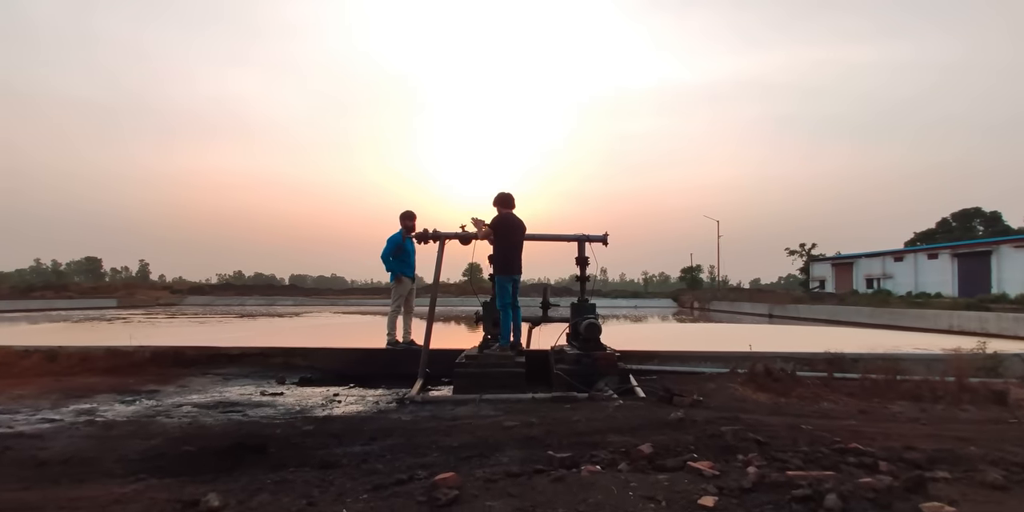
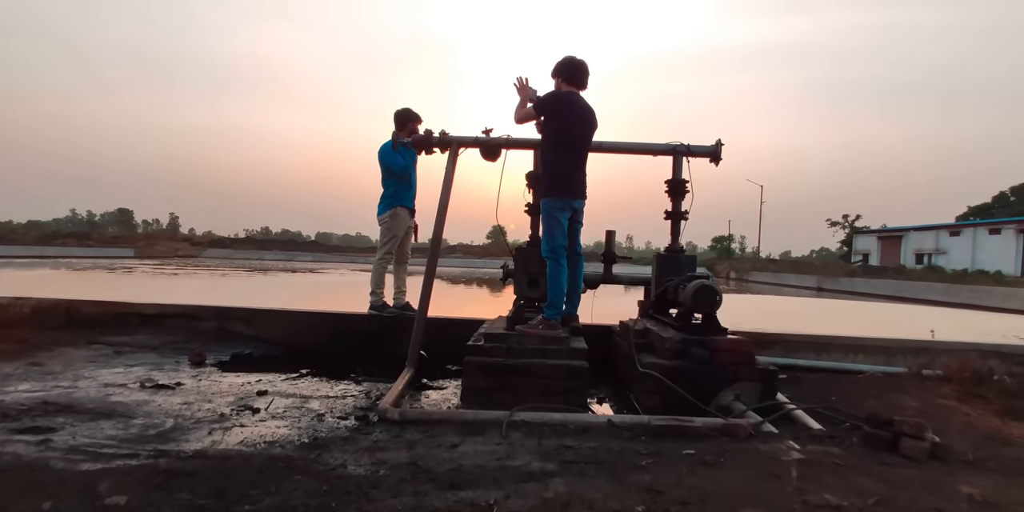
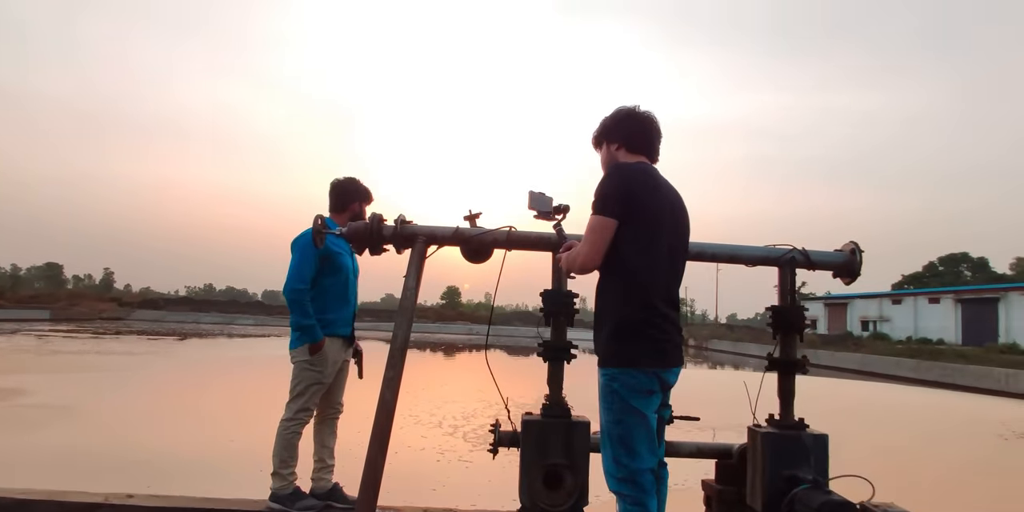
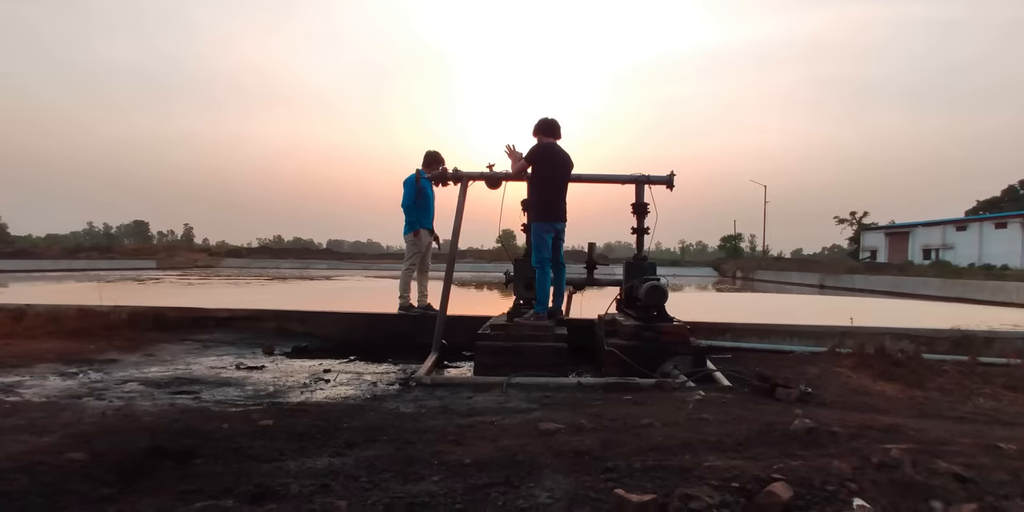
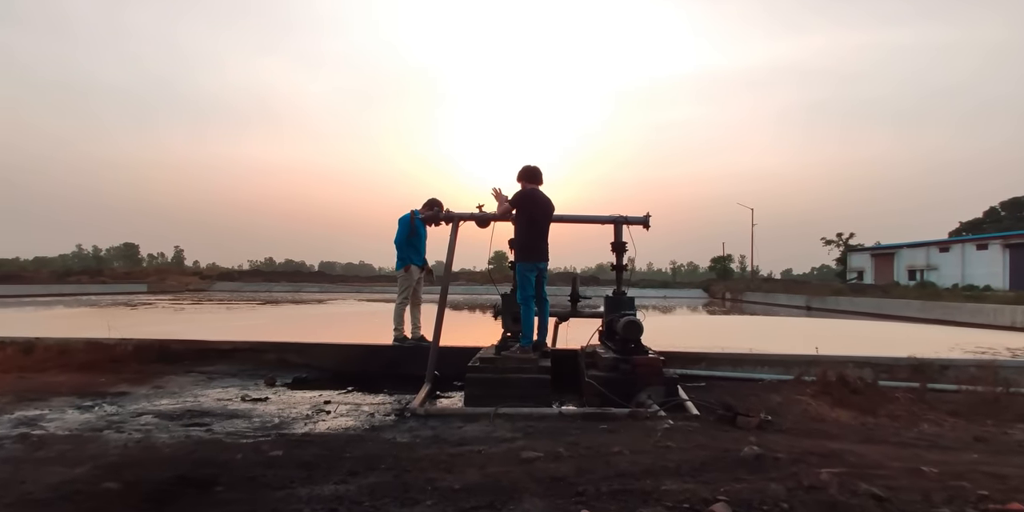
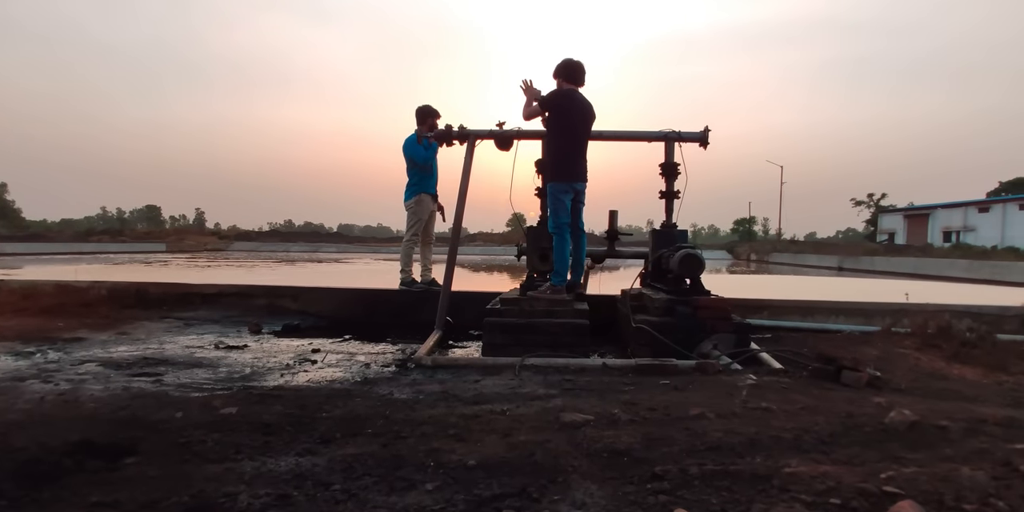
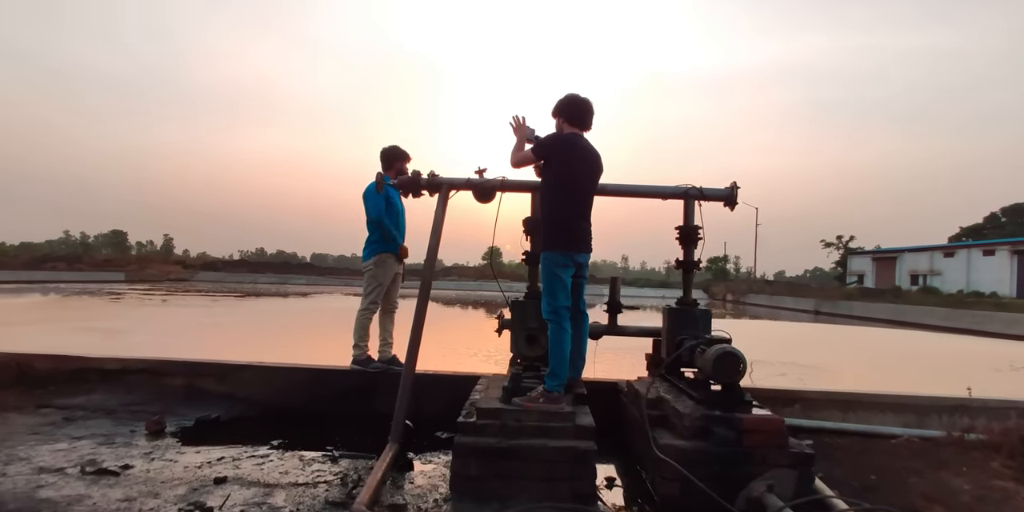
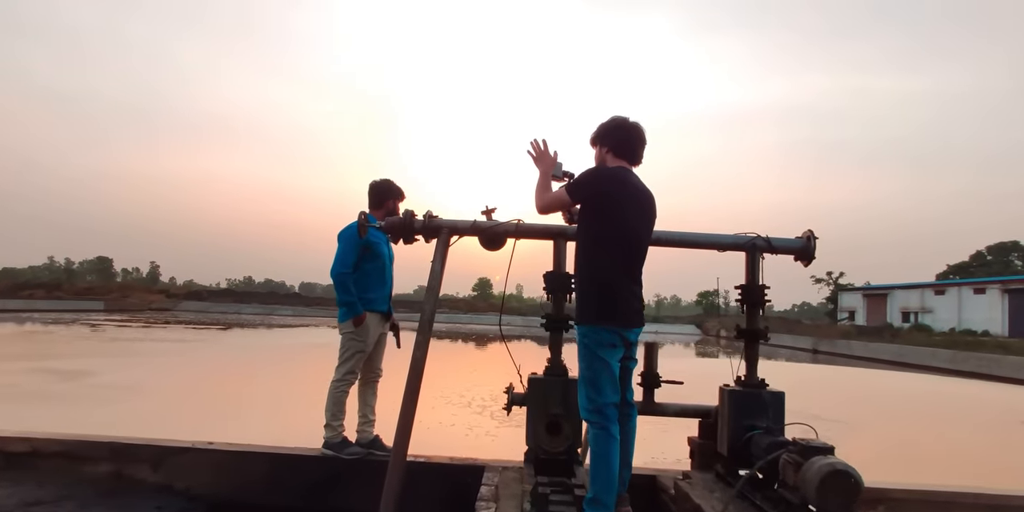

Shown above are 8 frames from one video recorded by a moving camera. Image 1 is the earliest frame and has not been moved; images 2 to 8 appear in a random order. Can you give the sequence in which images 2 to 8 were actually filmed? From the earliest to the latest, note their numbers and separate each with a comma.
5, 4, 6, 2, 7, 8, 3
